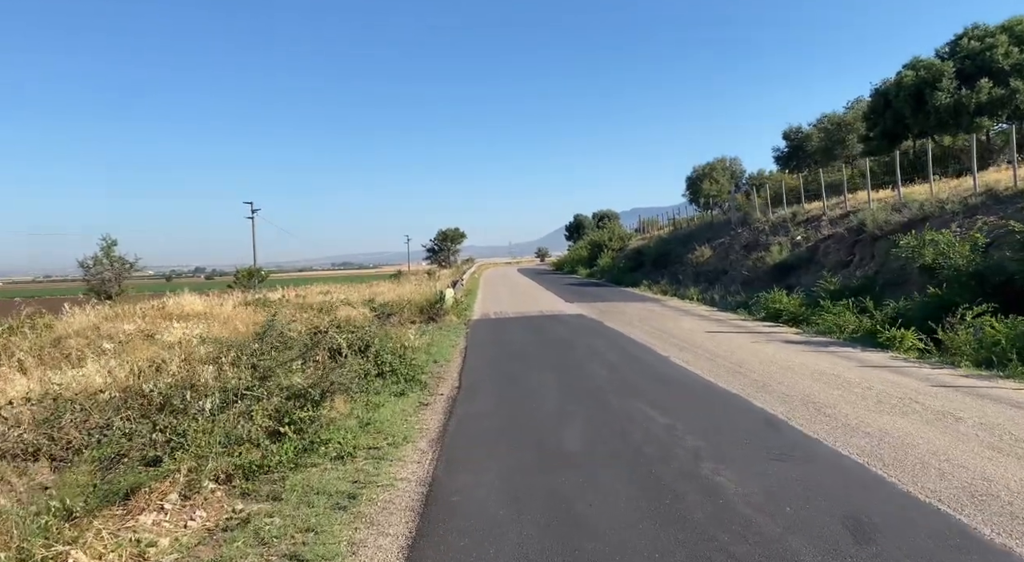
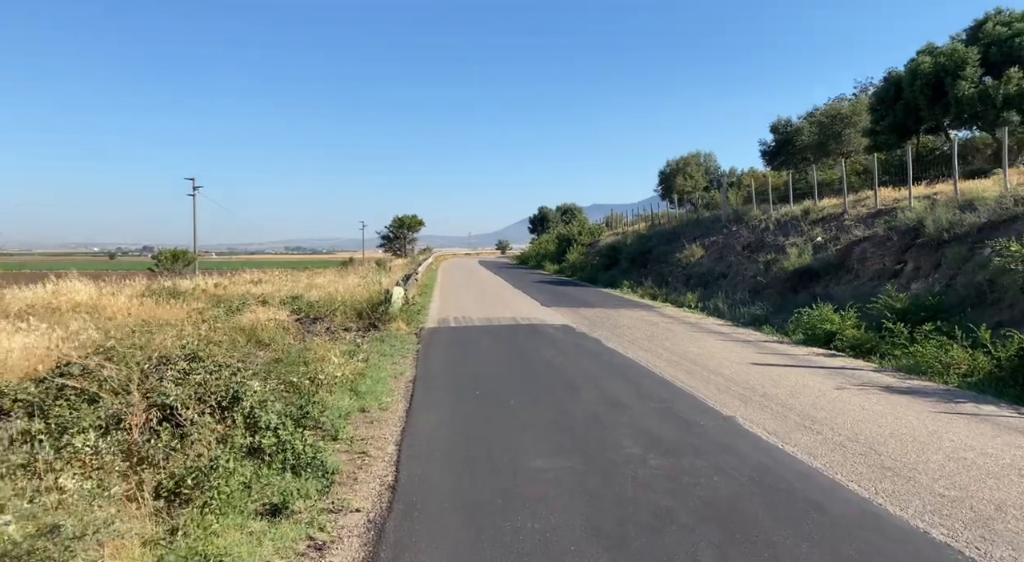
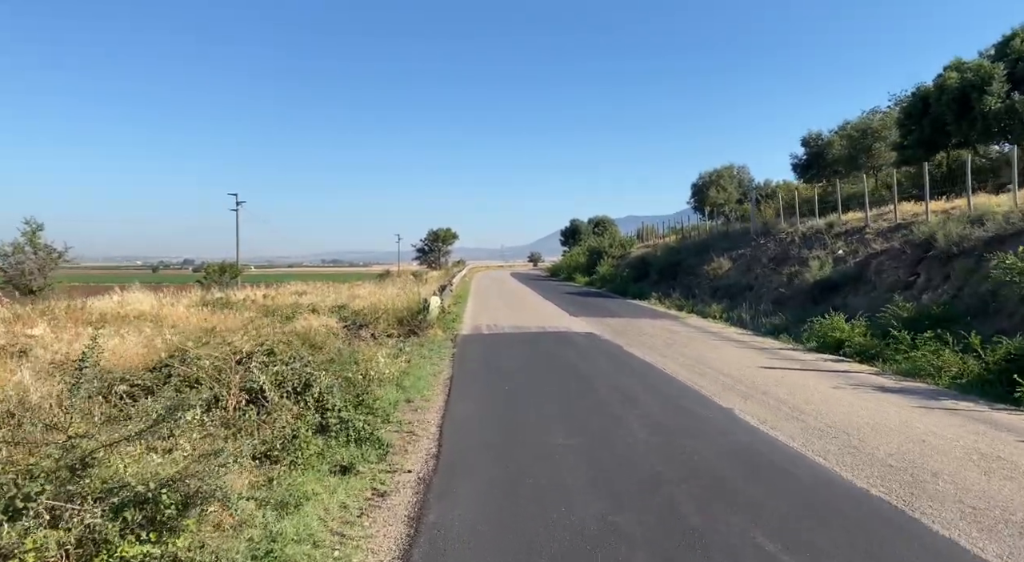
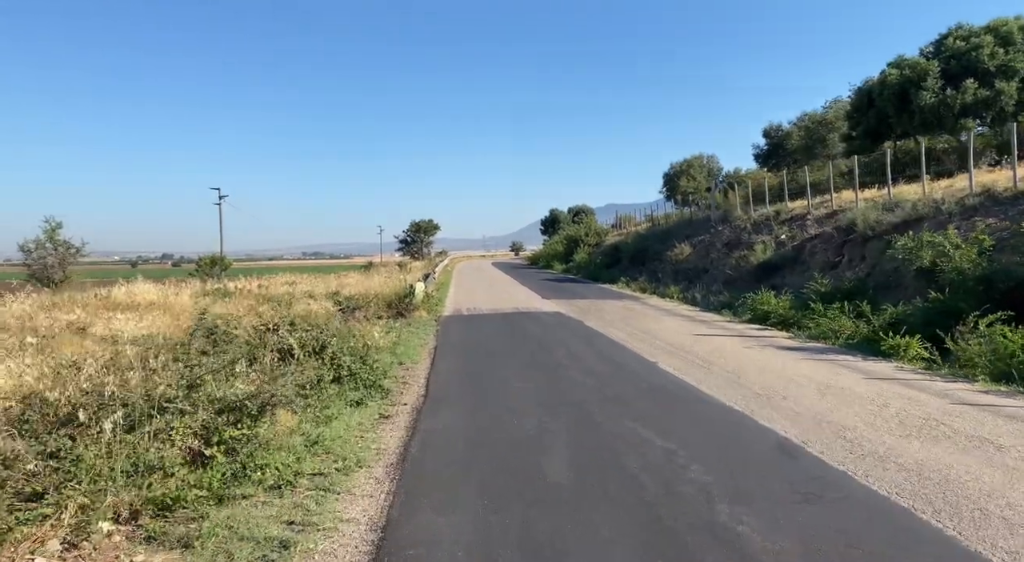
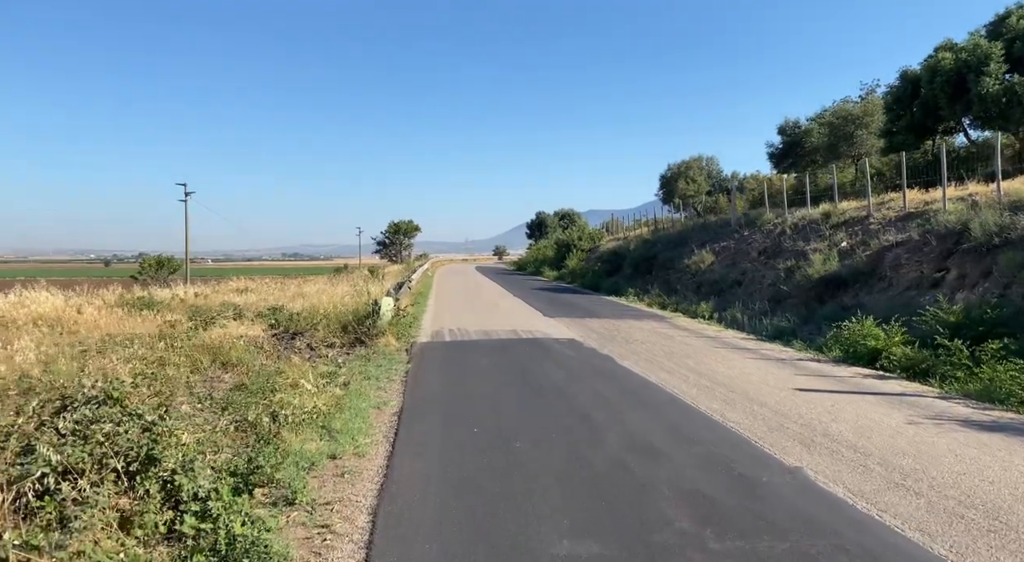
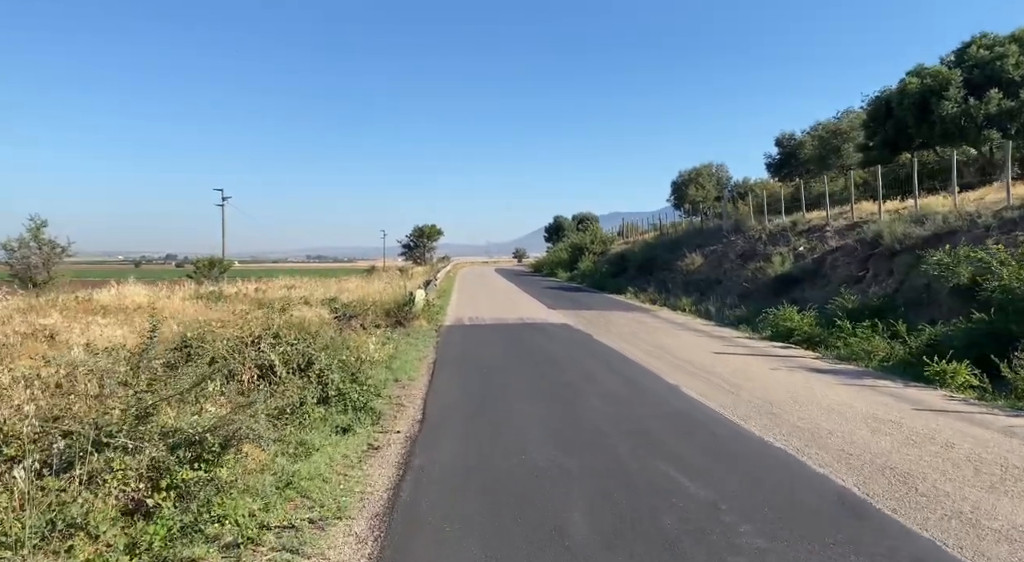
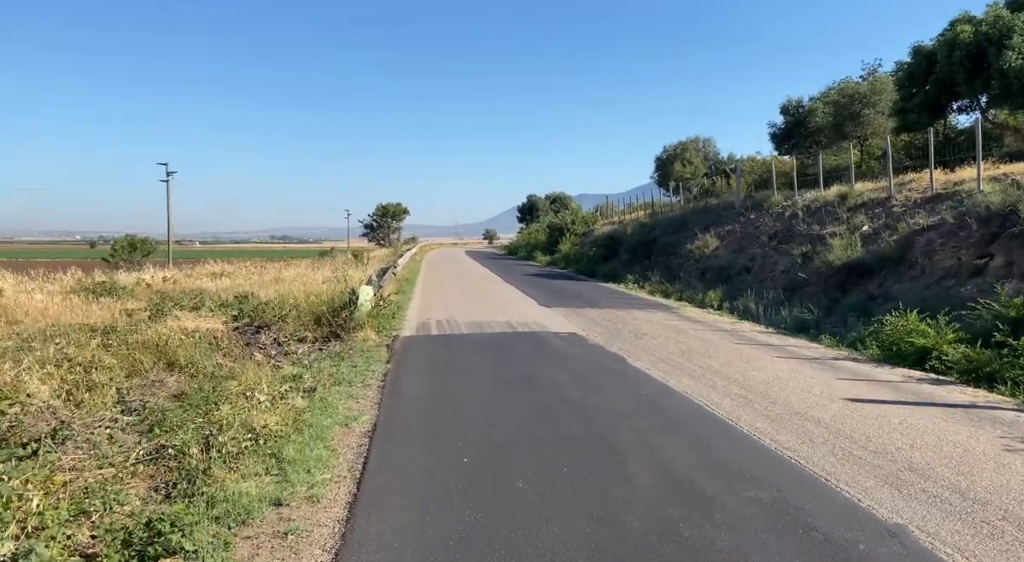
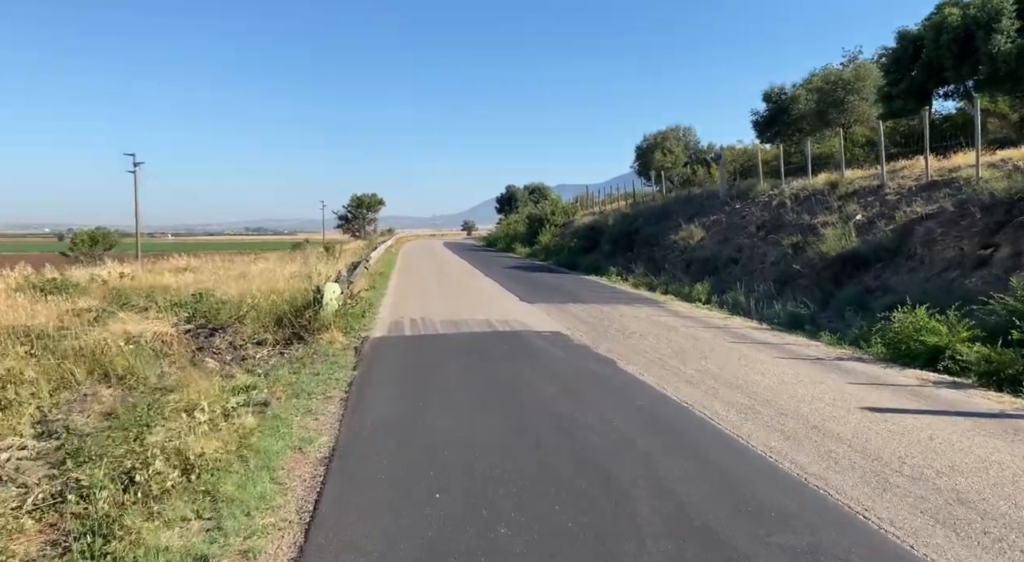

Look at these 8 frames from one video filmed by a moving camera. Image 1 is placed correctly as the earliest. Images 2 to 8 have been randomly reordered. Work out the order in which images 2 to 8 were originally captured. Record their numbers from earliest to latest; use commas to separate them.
4, 6, 3, 2, 5, 7, 8
